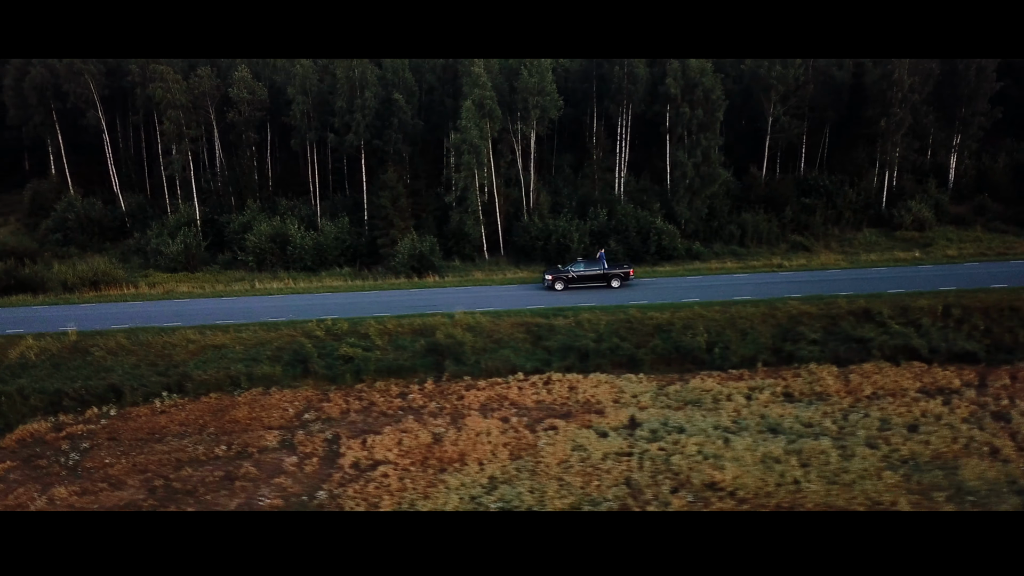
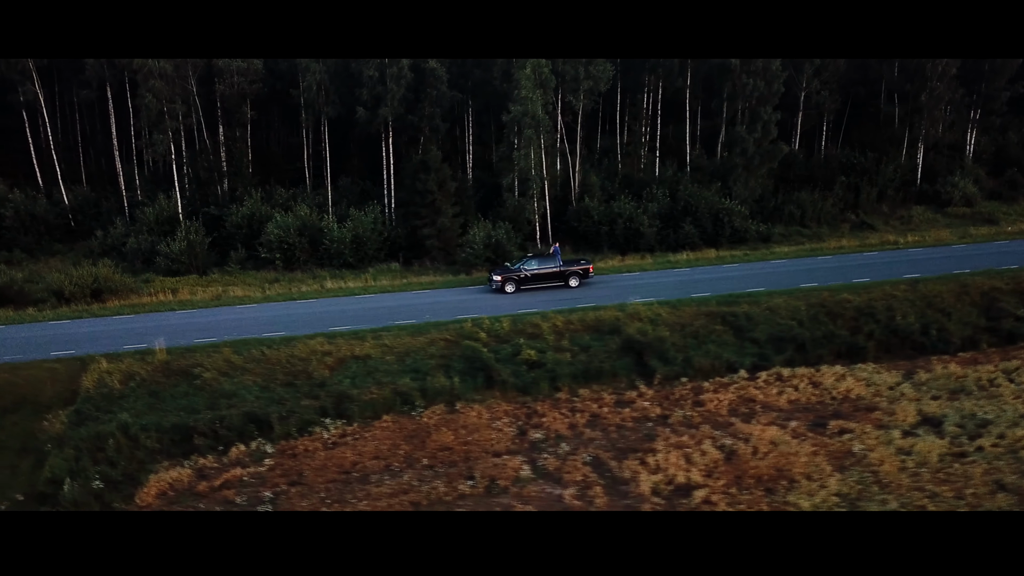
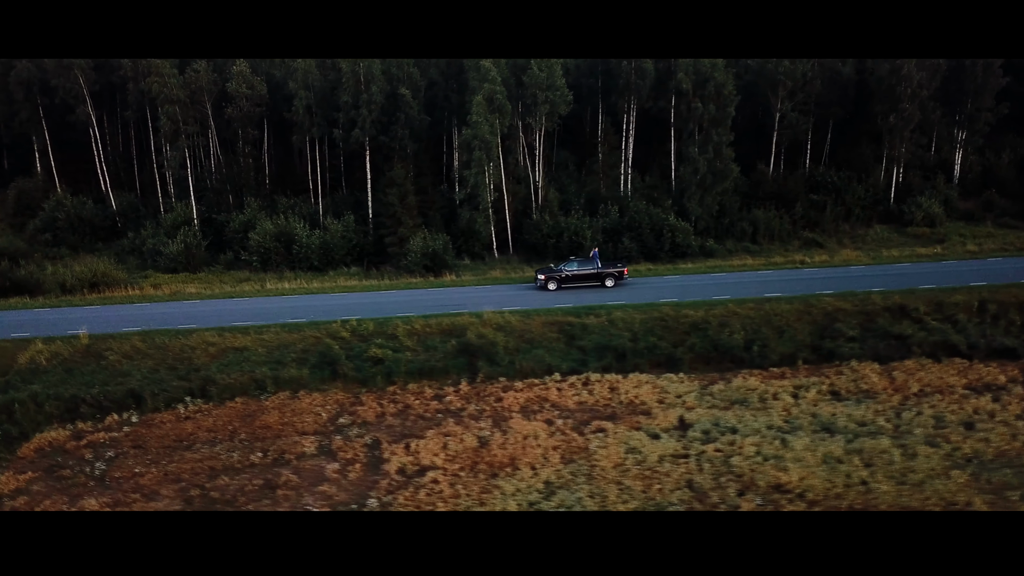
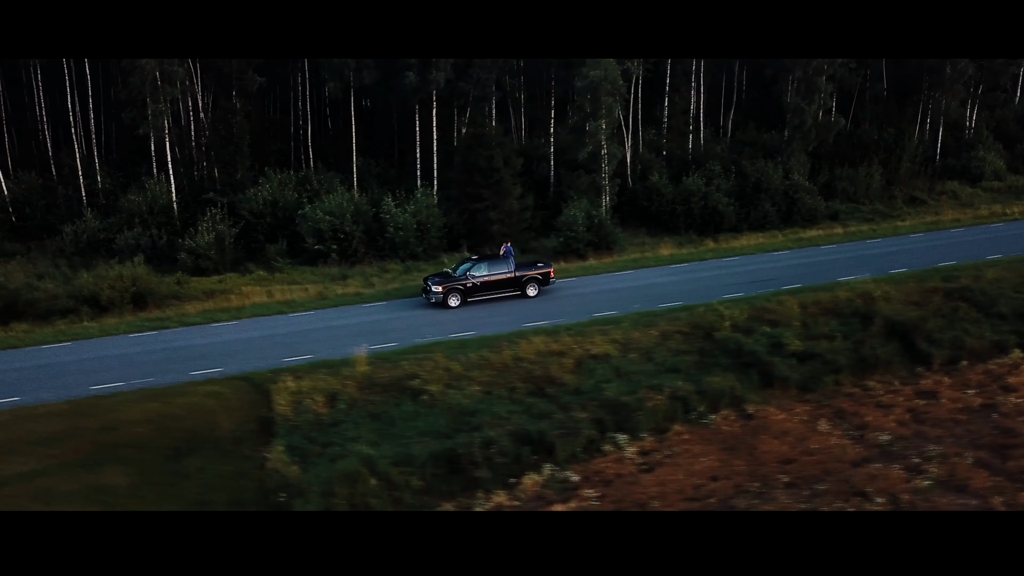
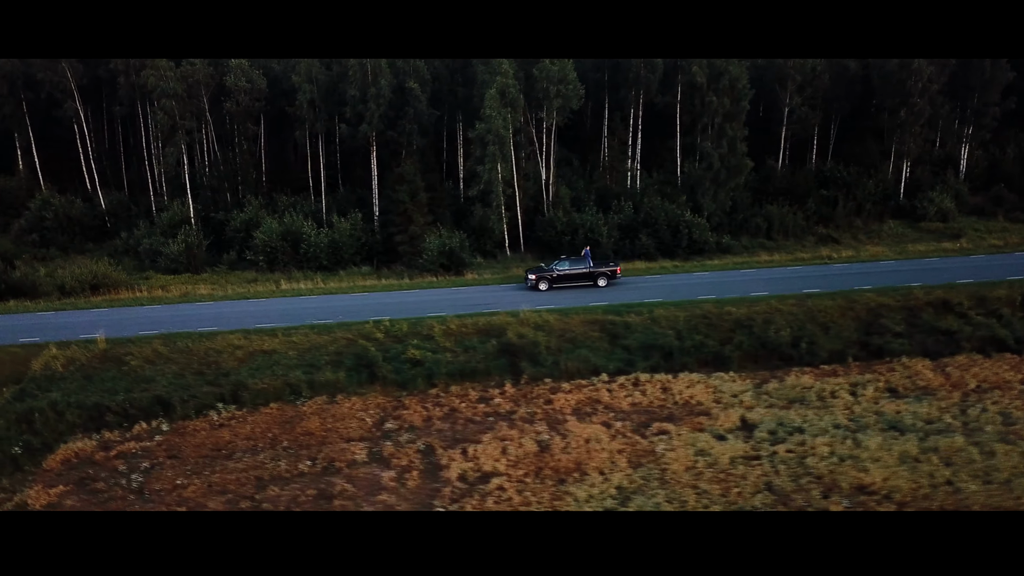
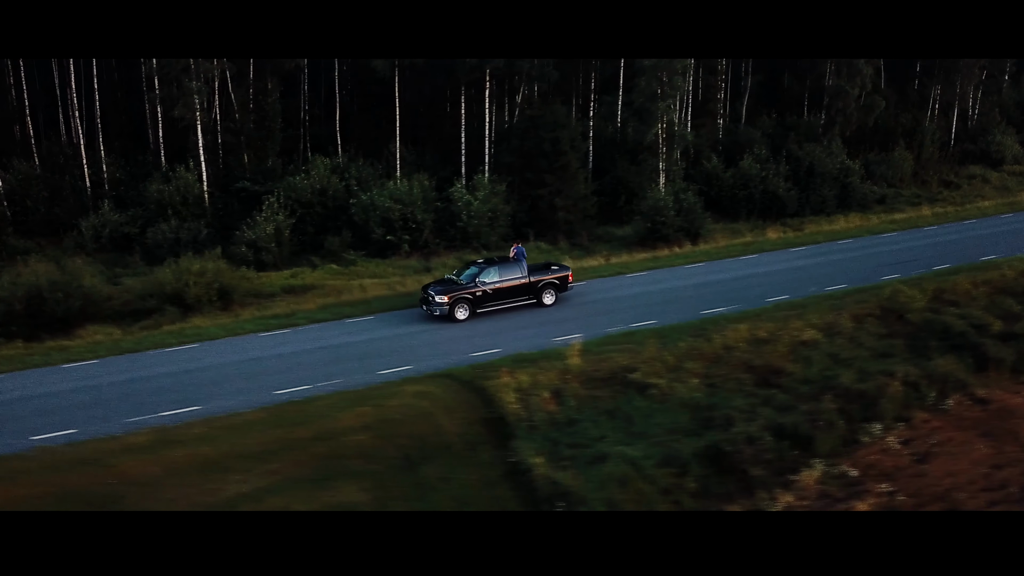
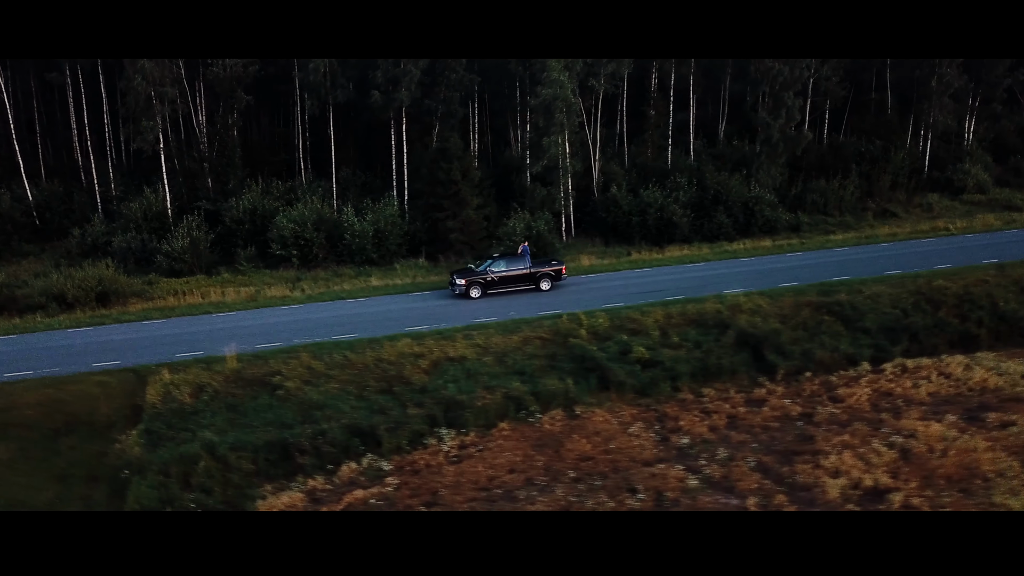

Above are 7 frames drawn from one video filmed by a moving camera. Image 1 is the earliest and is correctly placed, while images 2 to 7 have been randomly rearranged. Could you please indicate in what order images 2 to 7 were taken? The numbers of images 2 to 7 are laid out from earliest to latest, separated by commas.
3, 5, 2, 7, 4, 6
